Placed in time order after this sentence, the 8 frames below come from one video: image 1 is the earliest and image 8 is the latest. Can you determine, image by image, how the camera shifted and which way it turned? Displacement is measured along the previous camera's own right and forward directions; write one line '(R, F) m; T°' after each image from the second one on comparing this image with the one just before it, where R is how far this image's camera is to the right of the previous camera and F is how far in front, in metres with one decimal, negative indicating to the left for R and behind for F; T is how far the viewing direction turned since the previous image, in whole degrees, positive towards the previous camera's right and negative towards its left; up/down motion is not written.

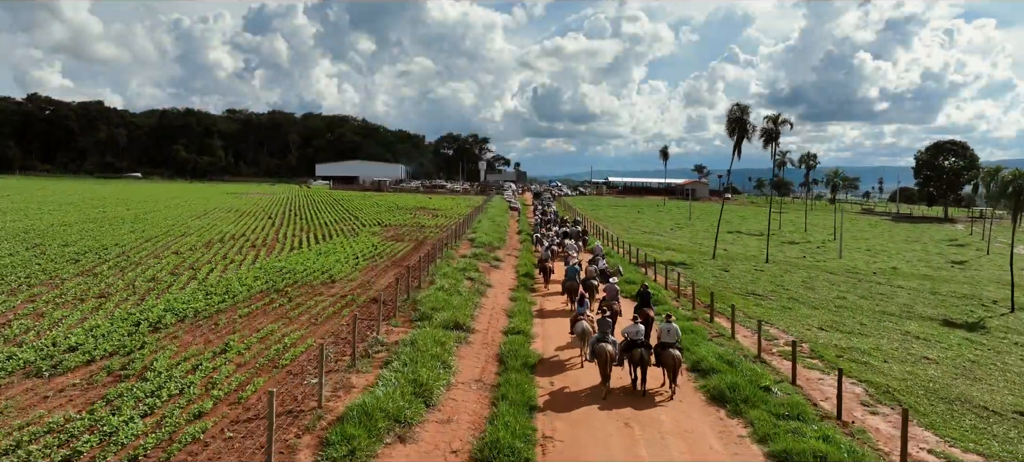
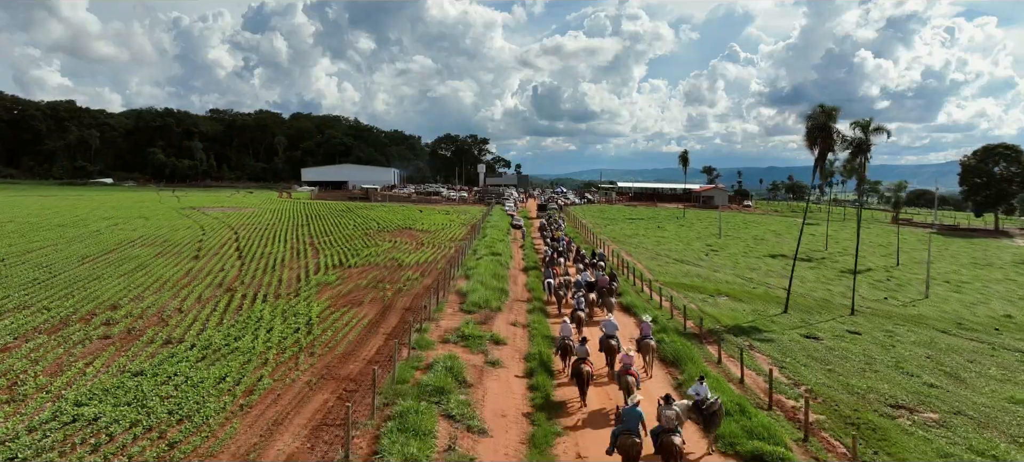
(-0.2, +8.5) m; 0°
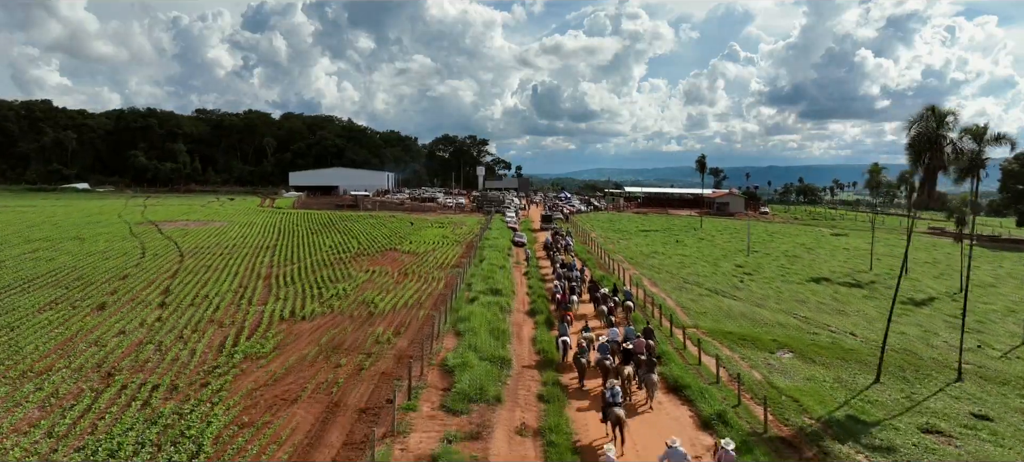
(-0.2, +6.2) m; 0°
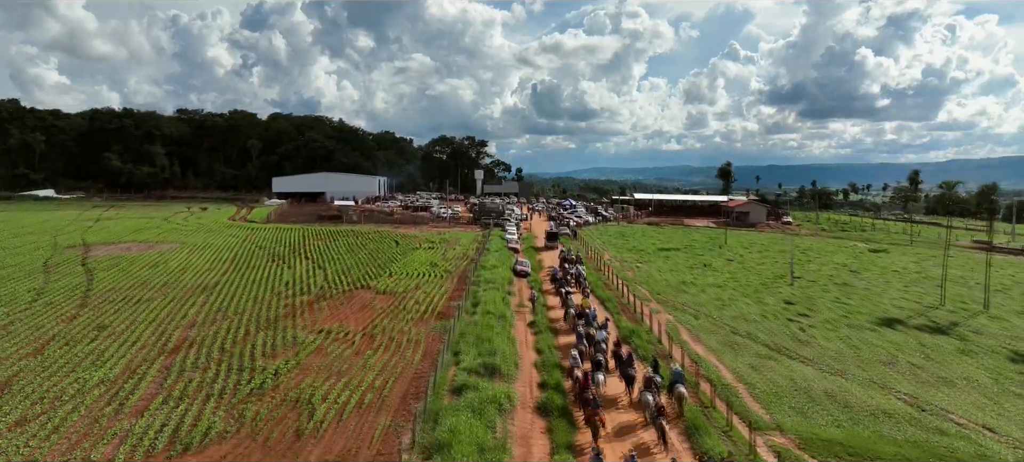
(-0.1, +7.4) m; 0°
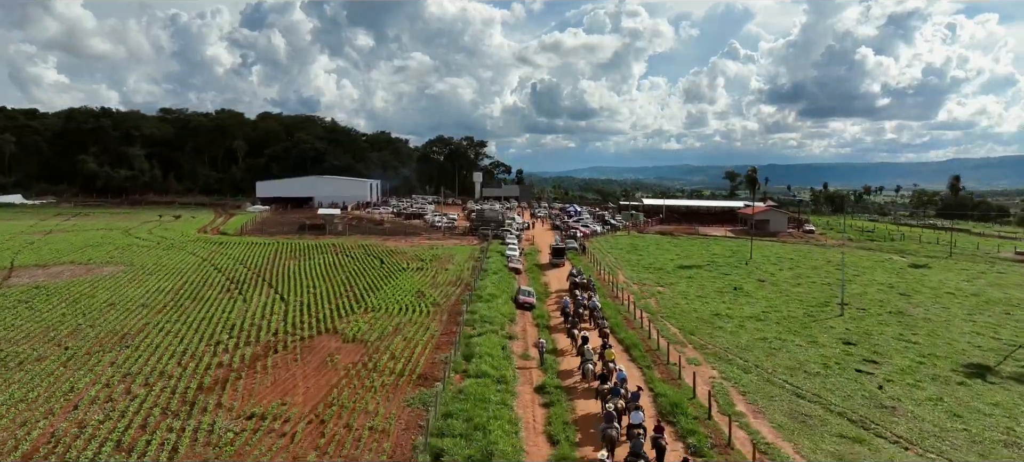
(-0.1, +6.1) m; 0°
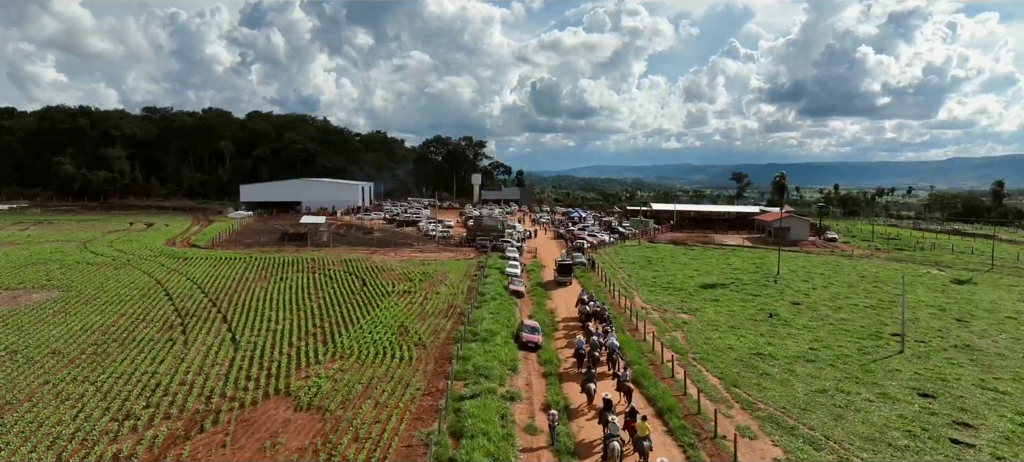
(-0.1, +5.4) m; 0°
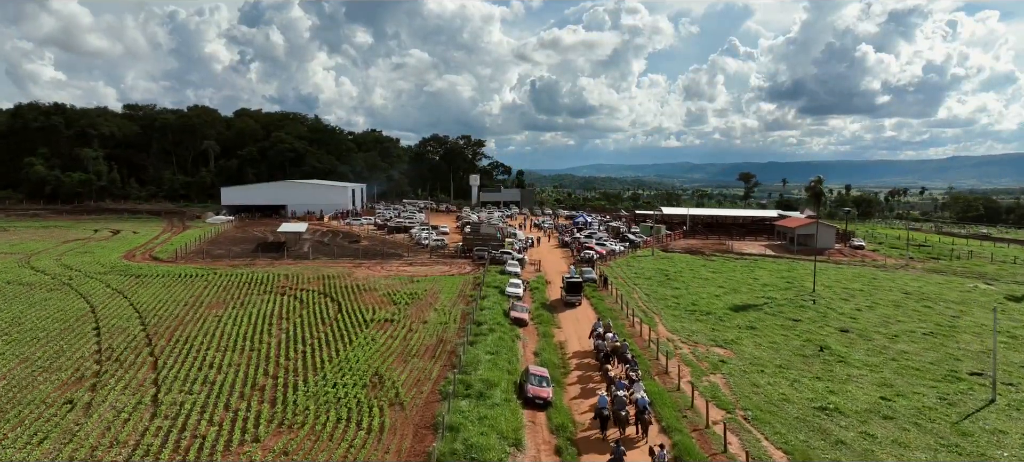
(-0.1, +5.6) m; 0°
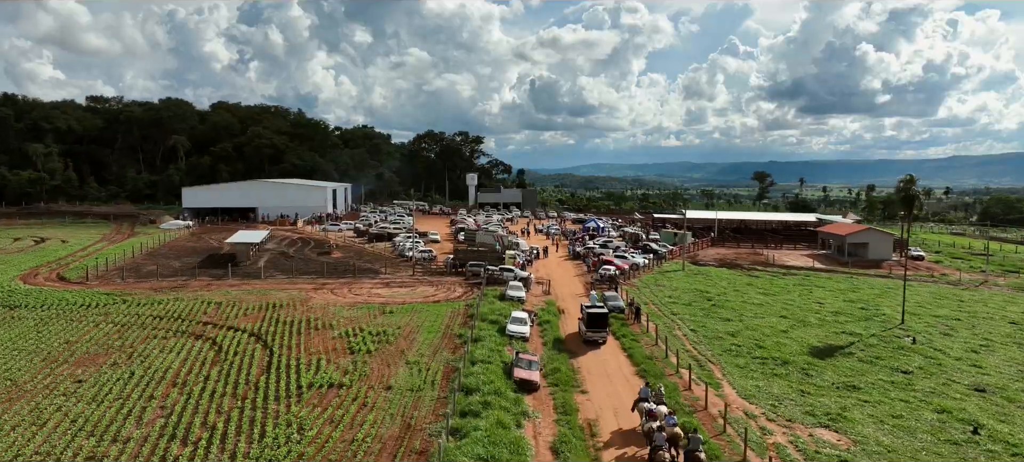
(-0.2, +9.6) m; 0°
